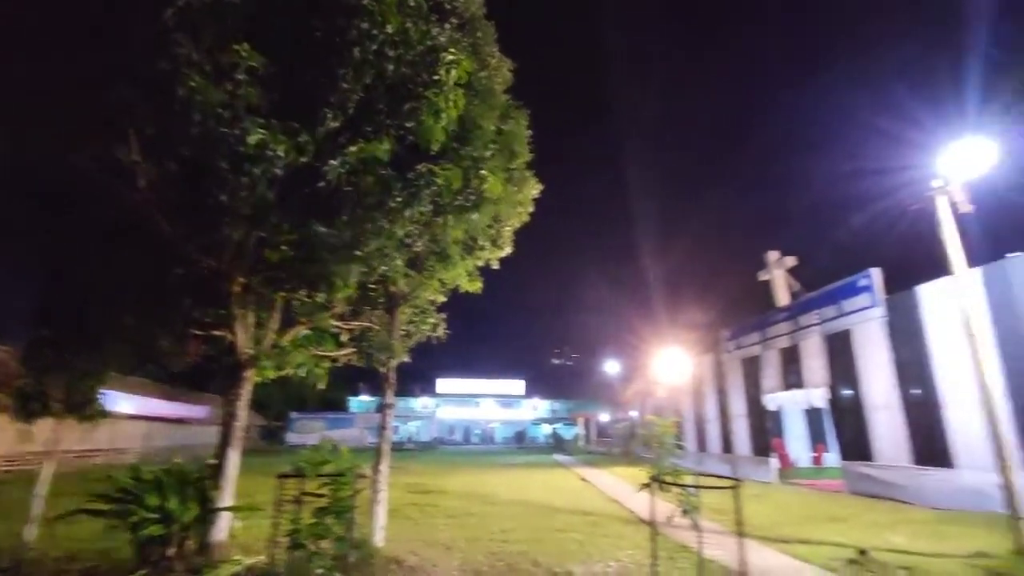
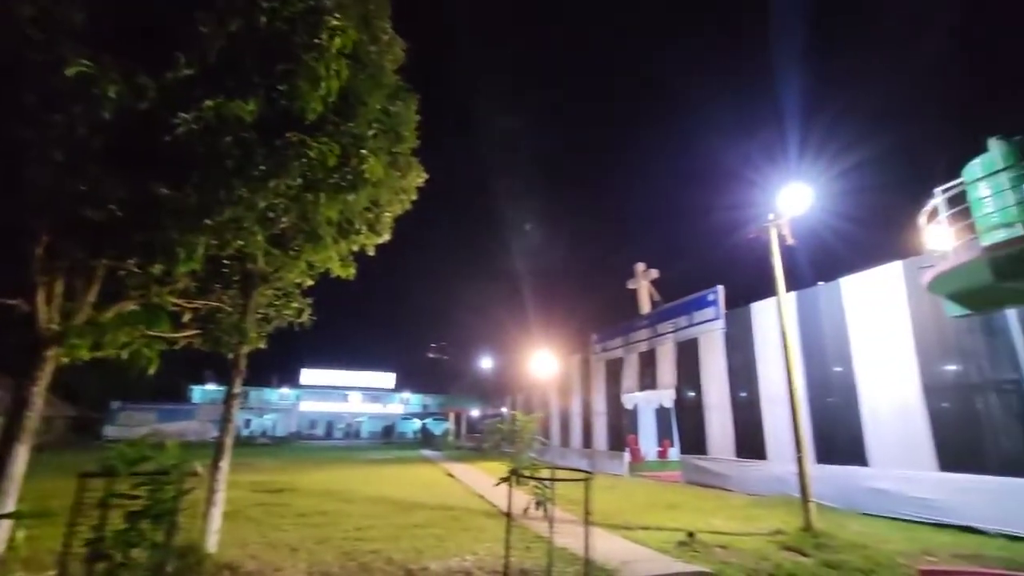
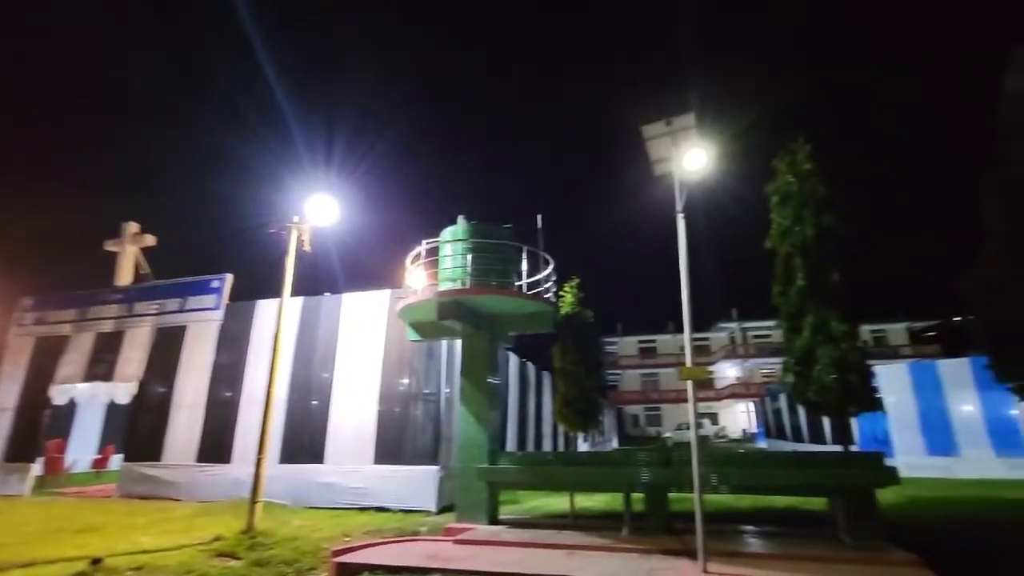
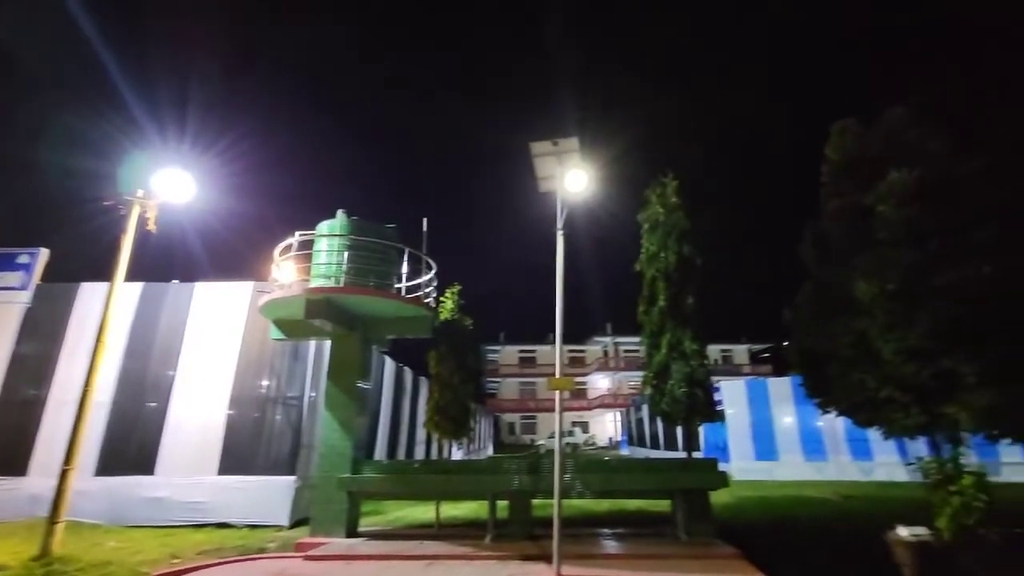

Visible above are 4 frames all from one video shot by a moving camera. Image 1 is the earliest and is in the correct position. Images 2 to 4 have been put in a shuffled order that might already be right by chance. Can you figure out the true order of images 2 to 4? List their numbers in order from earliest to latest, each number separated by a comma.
2, 3, 4
